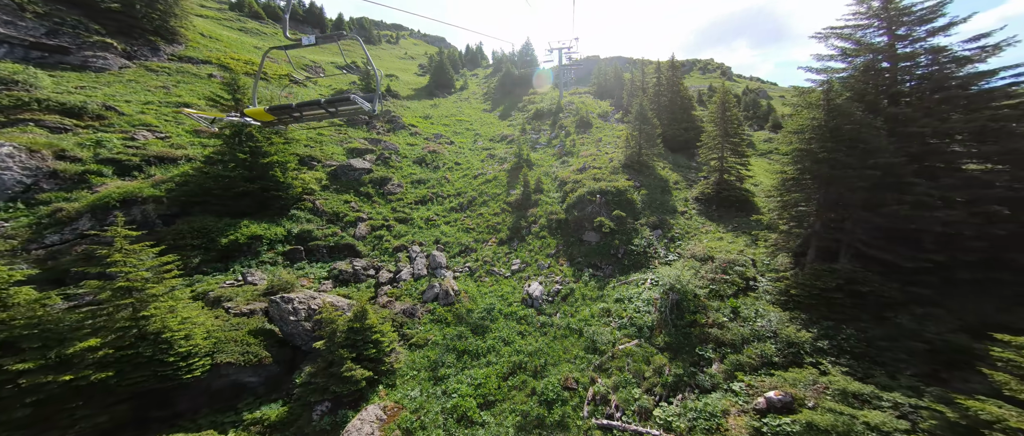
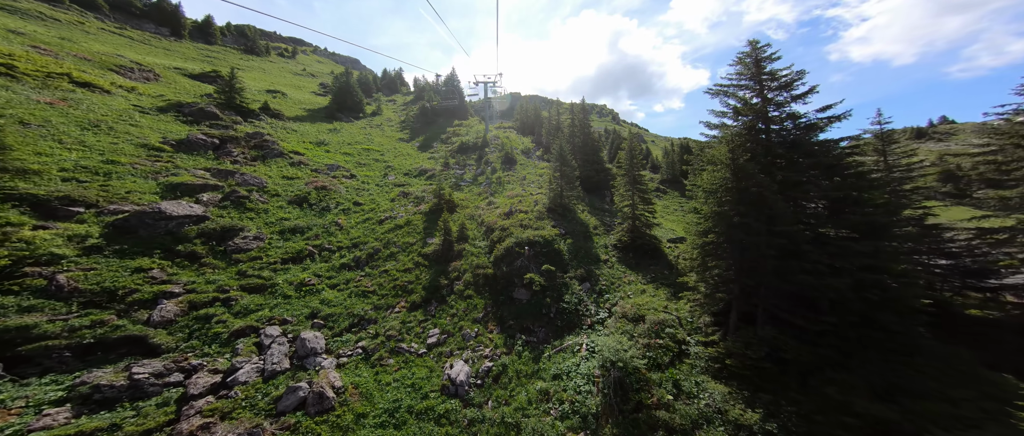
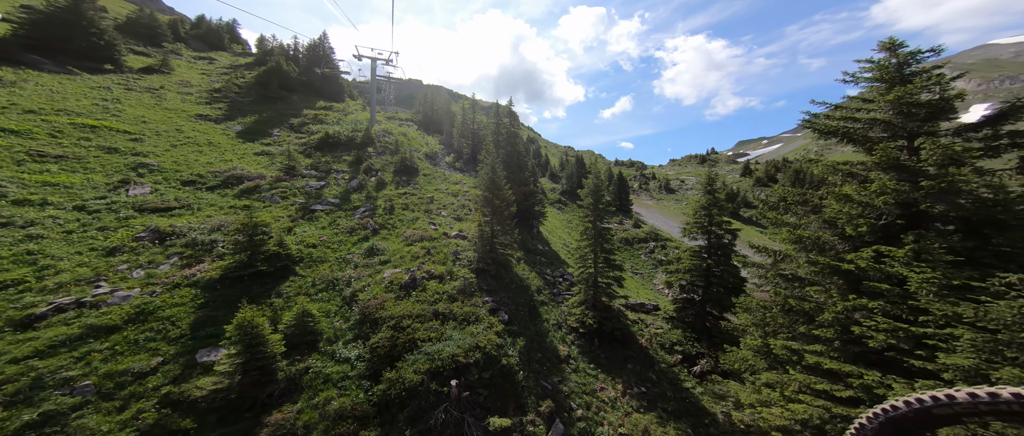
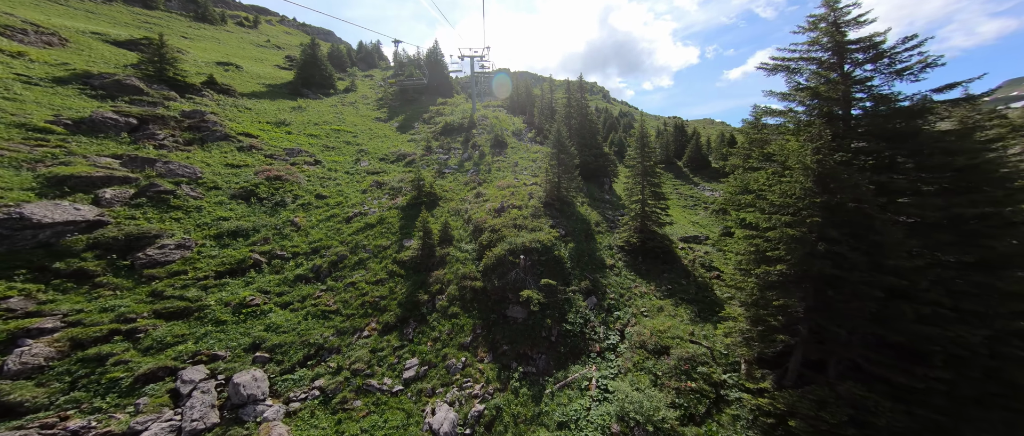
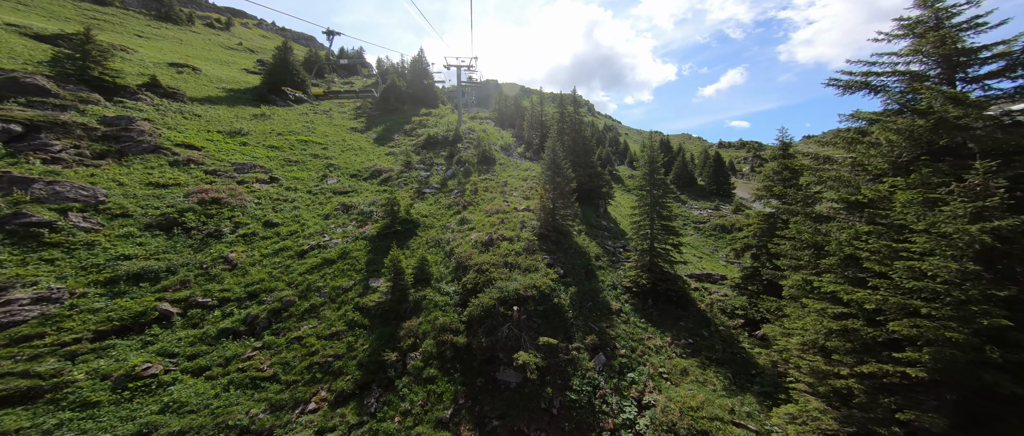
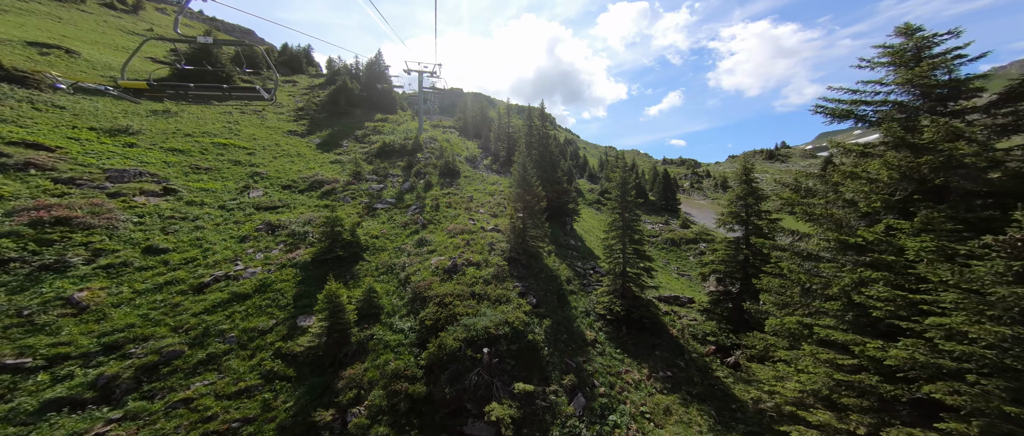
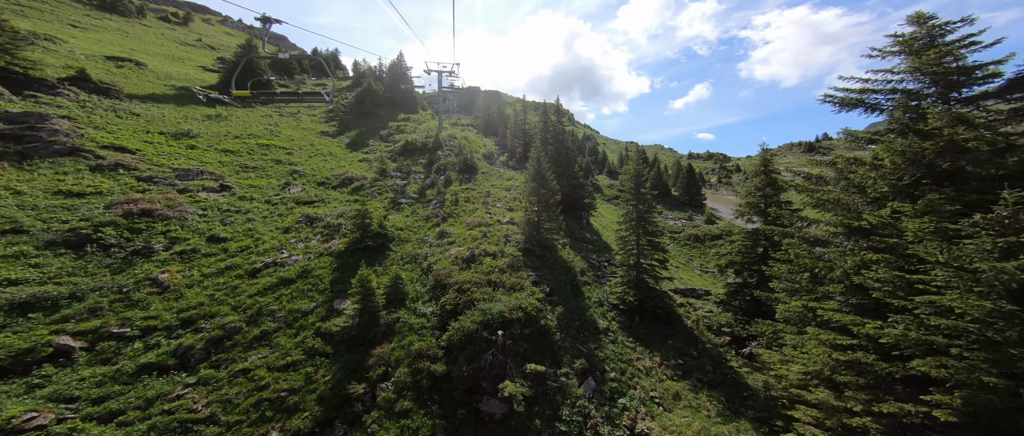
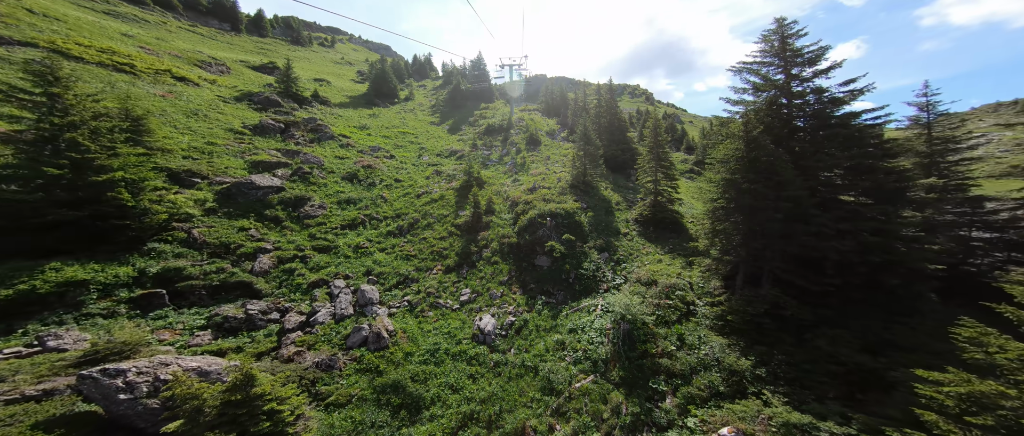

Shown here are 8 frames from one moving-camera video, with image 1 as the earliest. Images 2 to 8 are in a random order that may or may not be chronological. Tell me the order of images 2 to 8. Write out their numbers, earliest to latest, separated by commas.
8, 2, 4, 5, 7, 6, 3
